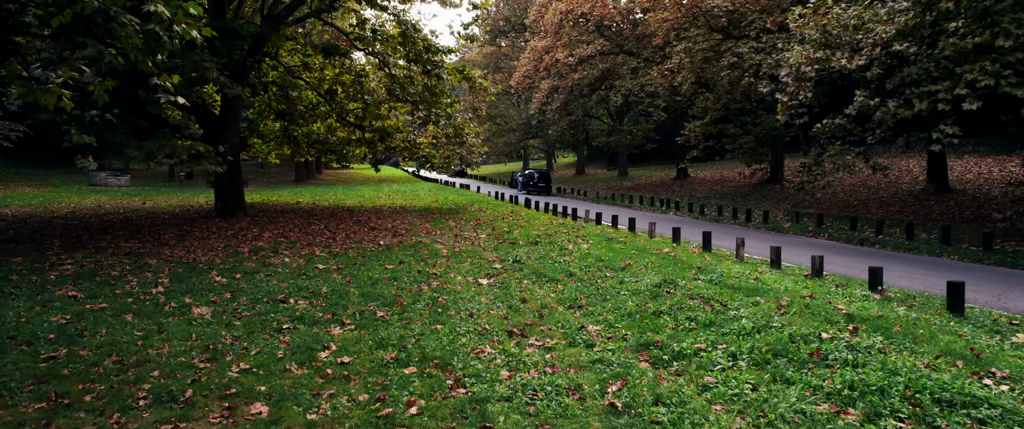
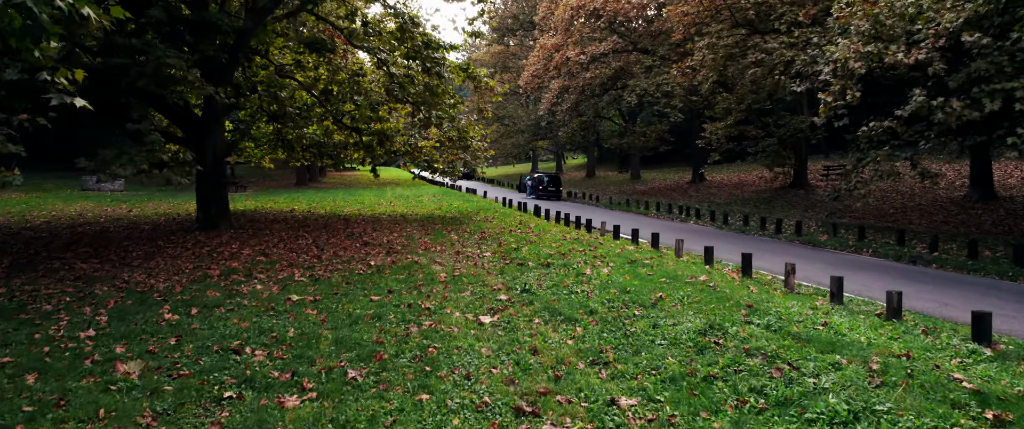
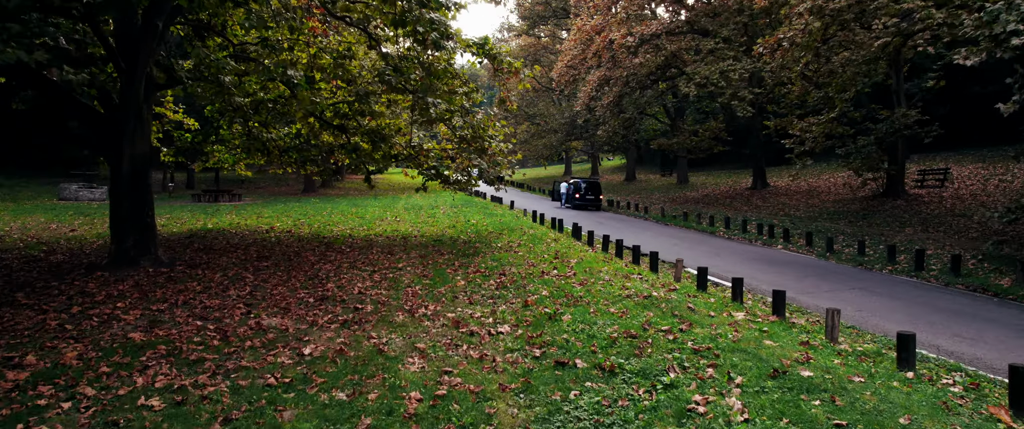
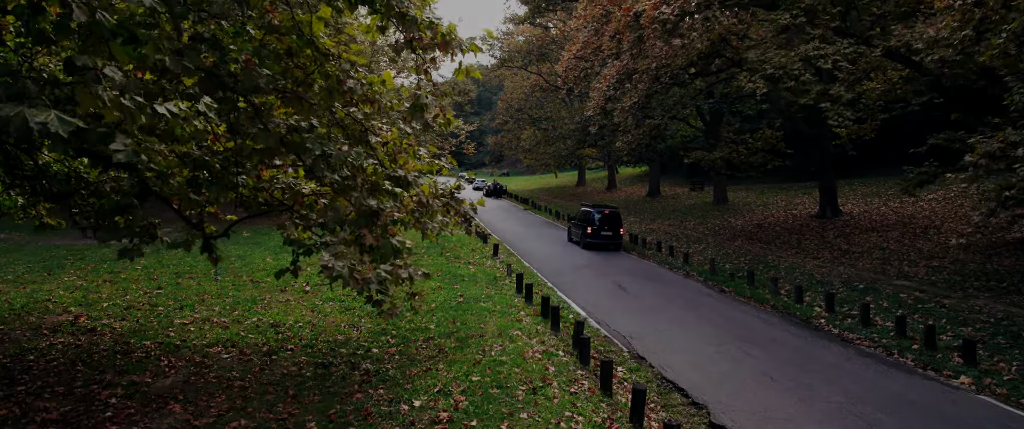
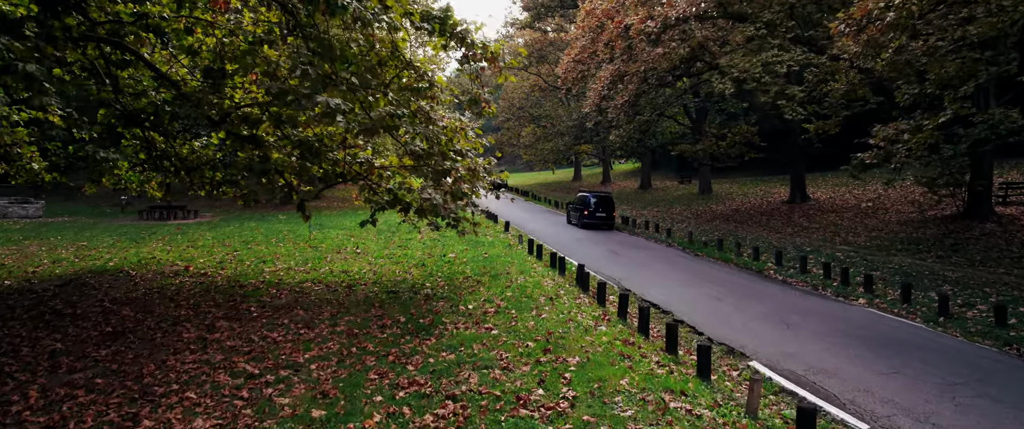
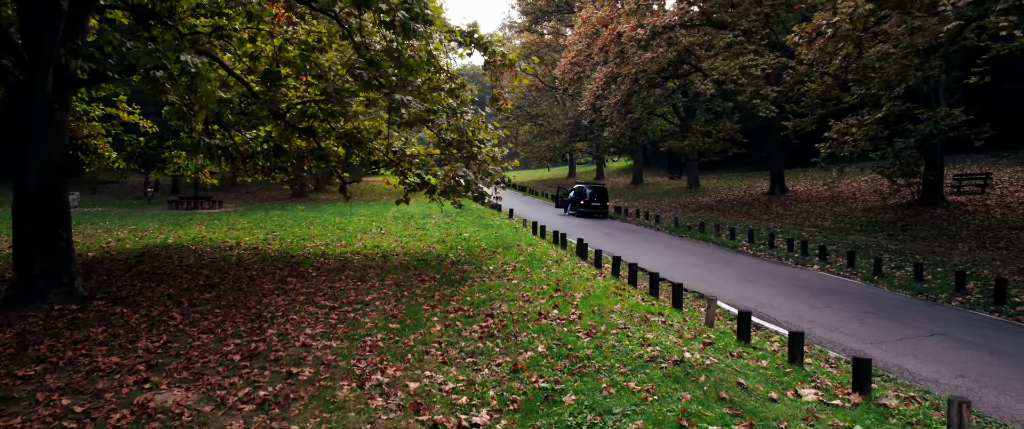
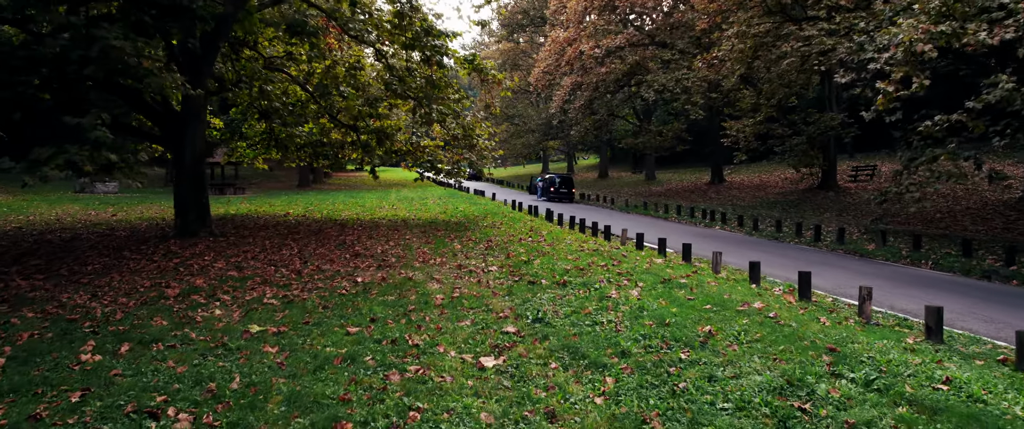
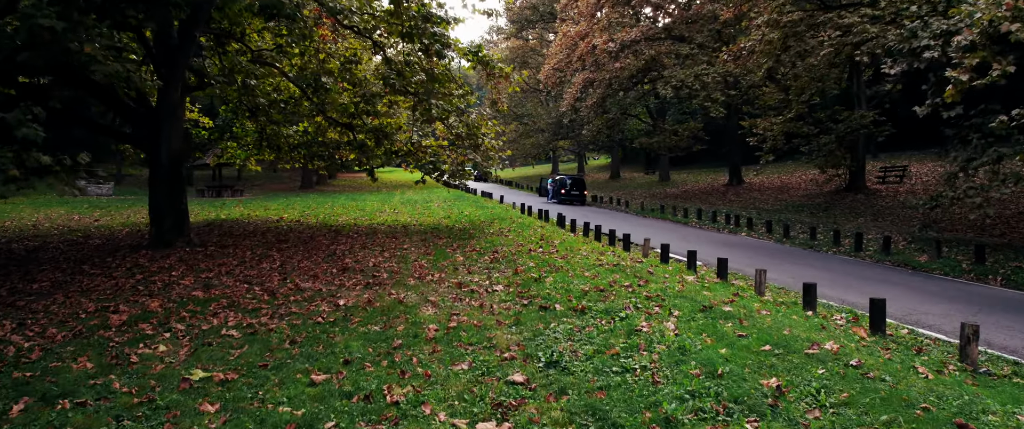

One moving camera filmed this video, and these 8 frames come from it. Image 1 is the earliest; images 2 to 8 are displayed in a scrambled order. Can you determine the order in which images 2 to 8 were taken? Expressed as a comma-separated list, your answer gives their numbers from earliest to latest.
2, 7, 8, 3, 6, 5, 4
